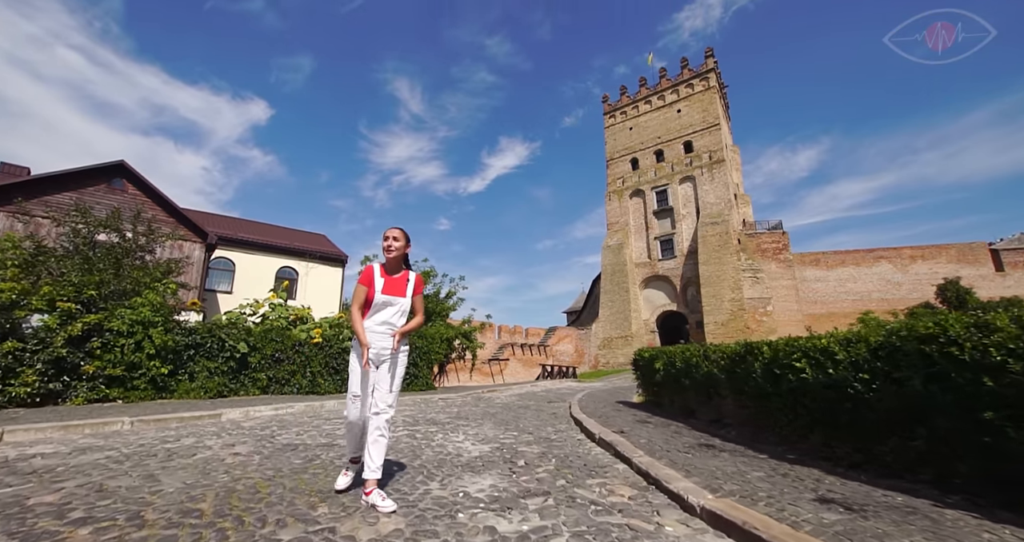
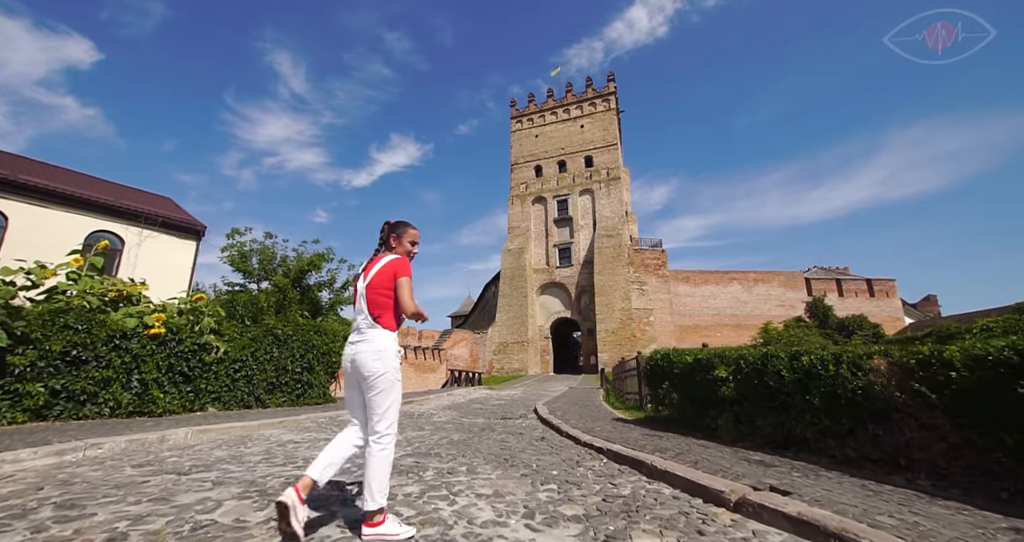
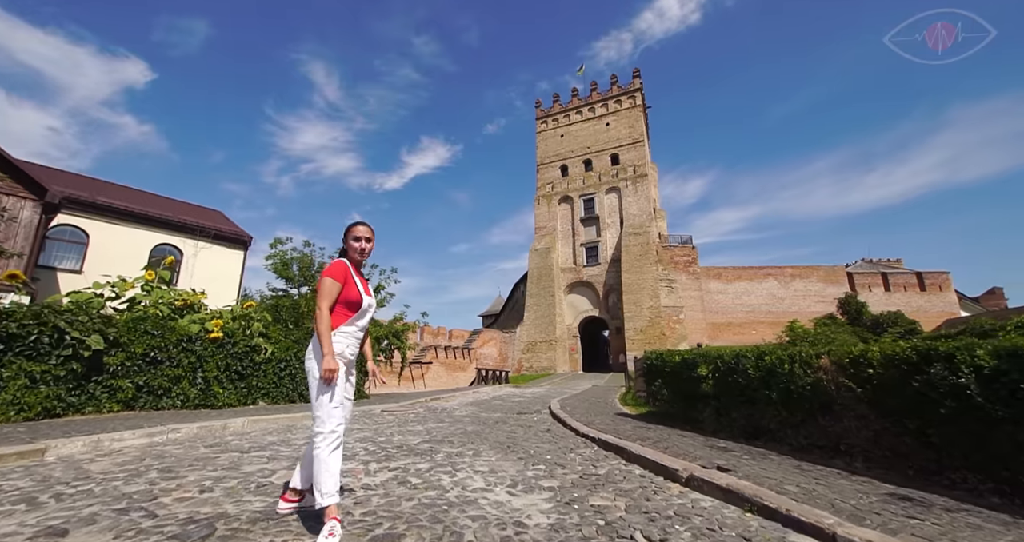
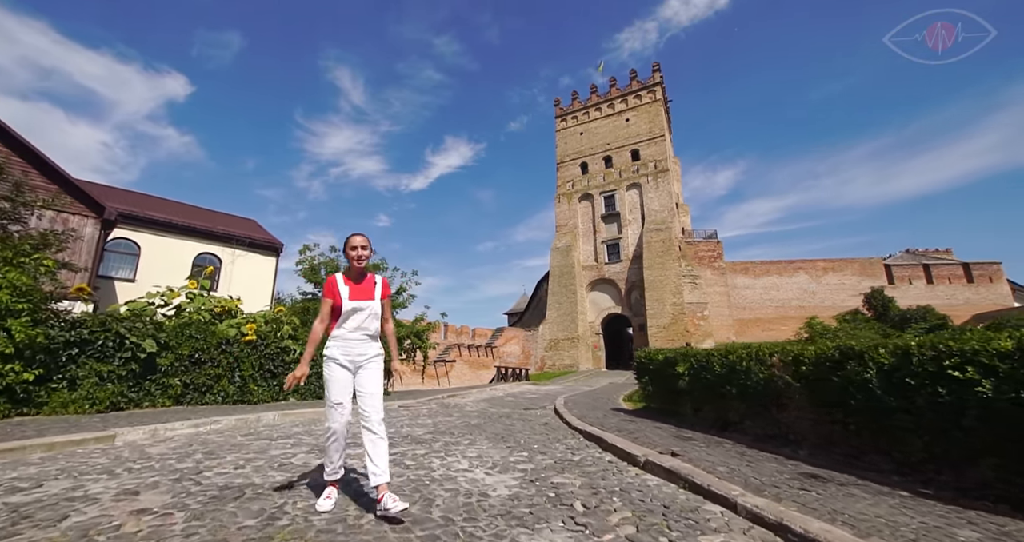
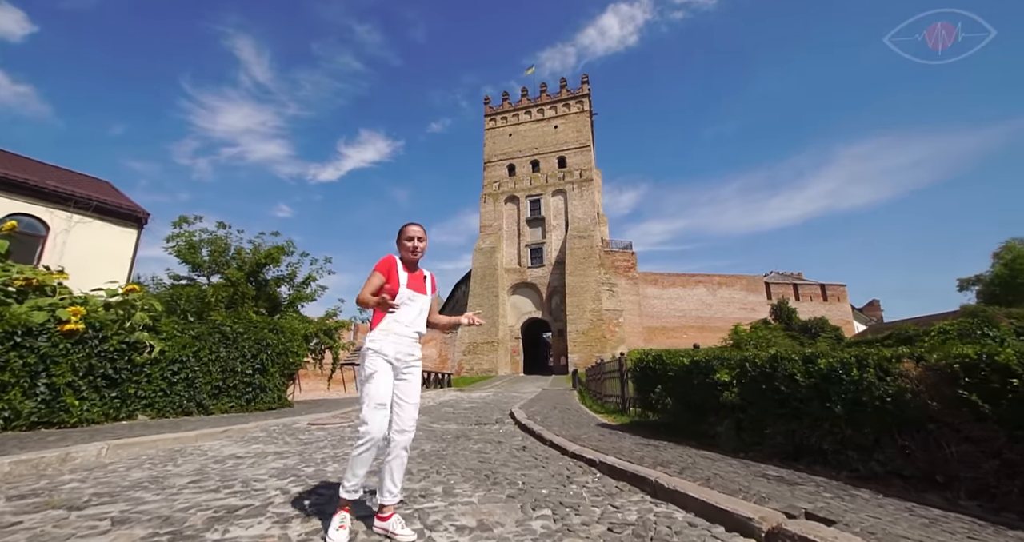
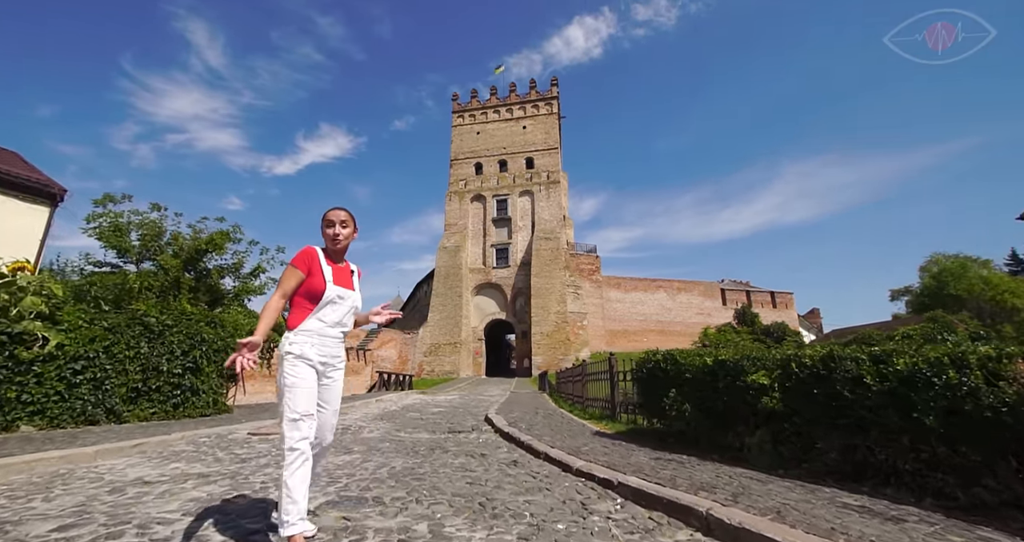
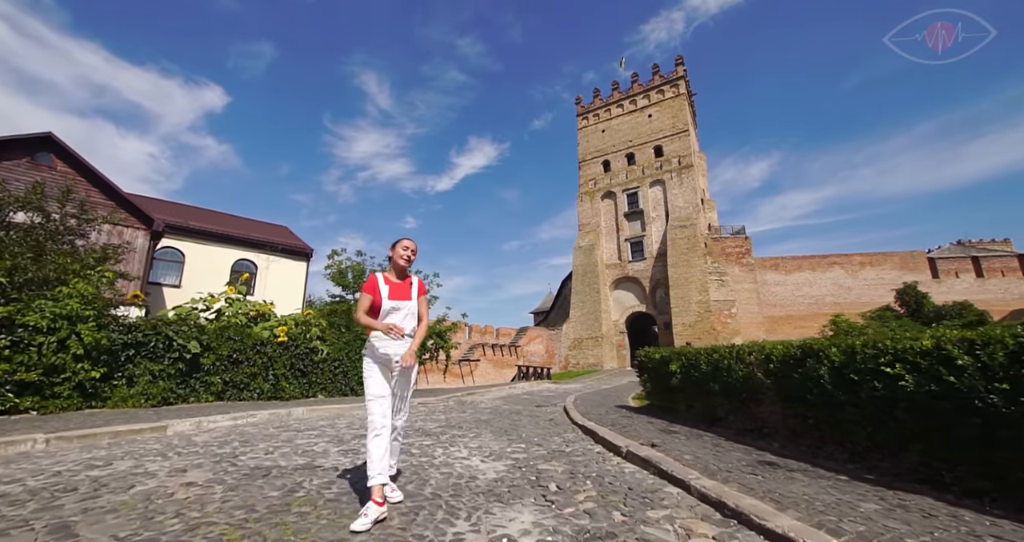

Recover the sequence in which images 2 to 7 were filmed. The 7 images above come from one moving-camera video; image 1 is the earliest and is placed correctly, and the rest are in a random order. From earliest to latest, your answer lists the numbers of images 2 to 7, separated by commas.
7, 4, 3, 2, 5, 6
